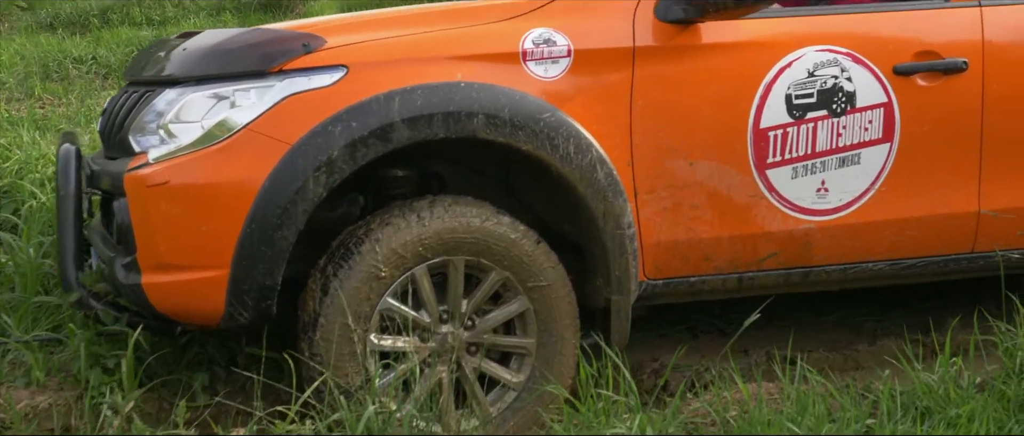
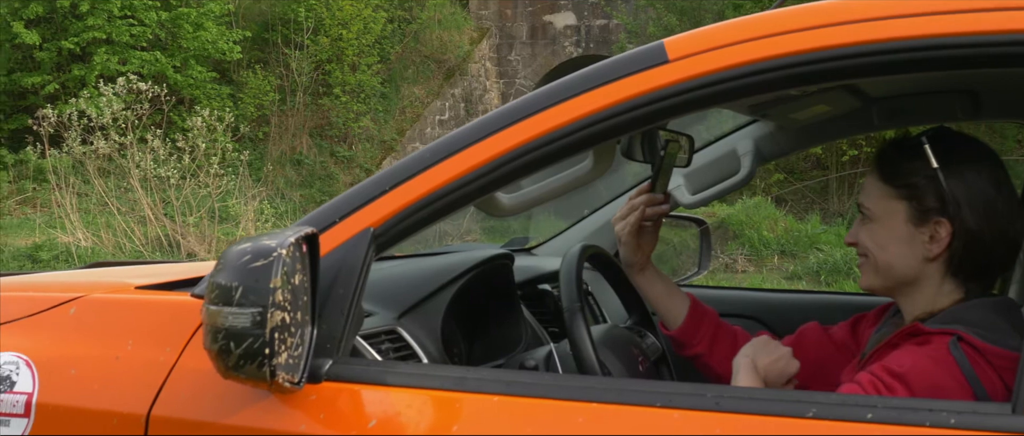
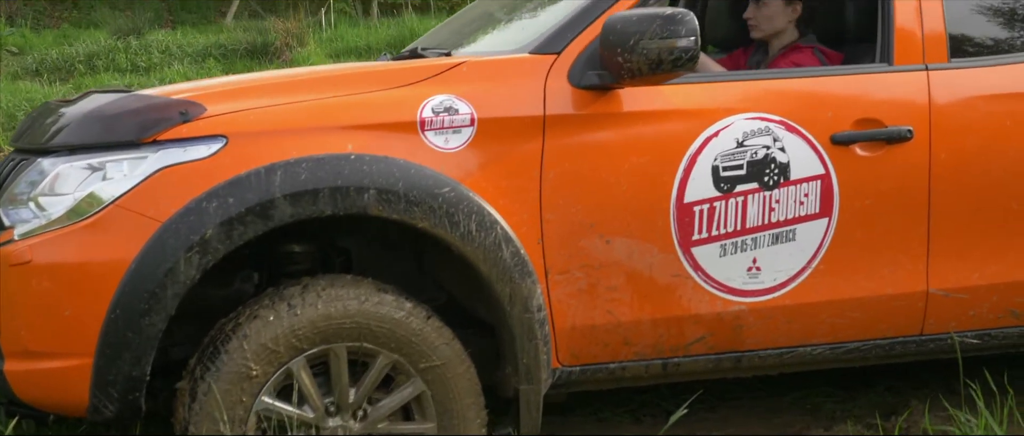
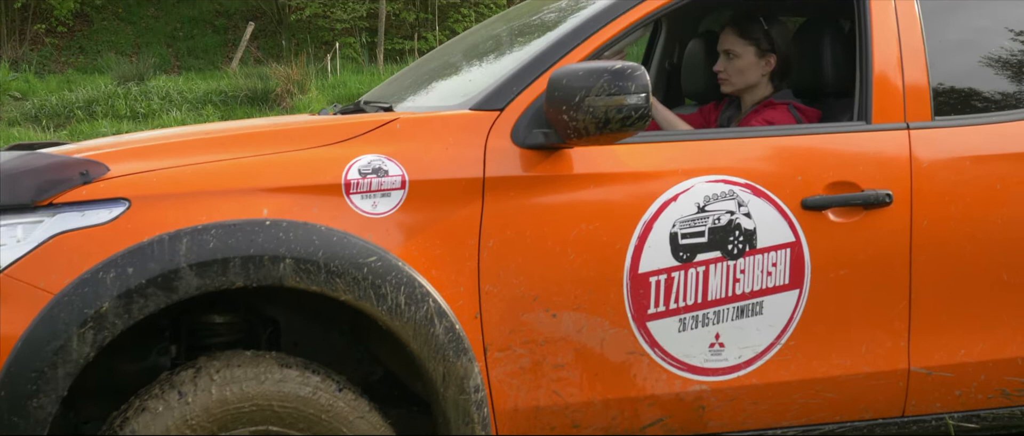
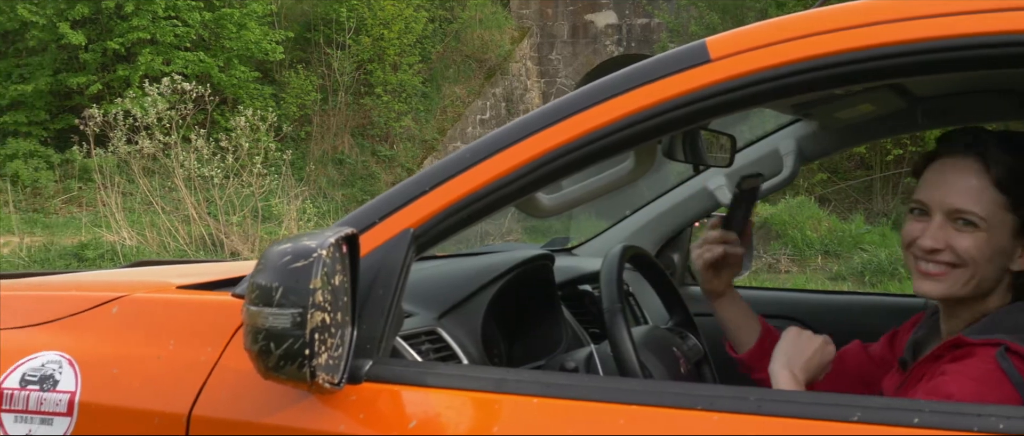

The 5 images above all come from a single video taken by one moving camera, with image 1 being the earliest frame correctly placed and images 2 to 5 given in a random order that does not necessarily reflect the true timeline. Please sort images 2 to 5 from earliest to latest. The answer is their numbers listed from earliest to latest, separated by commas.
3, 4, 2, 5
